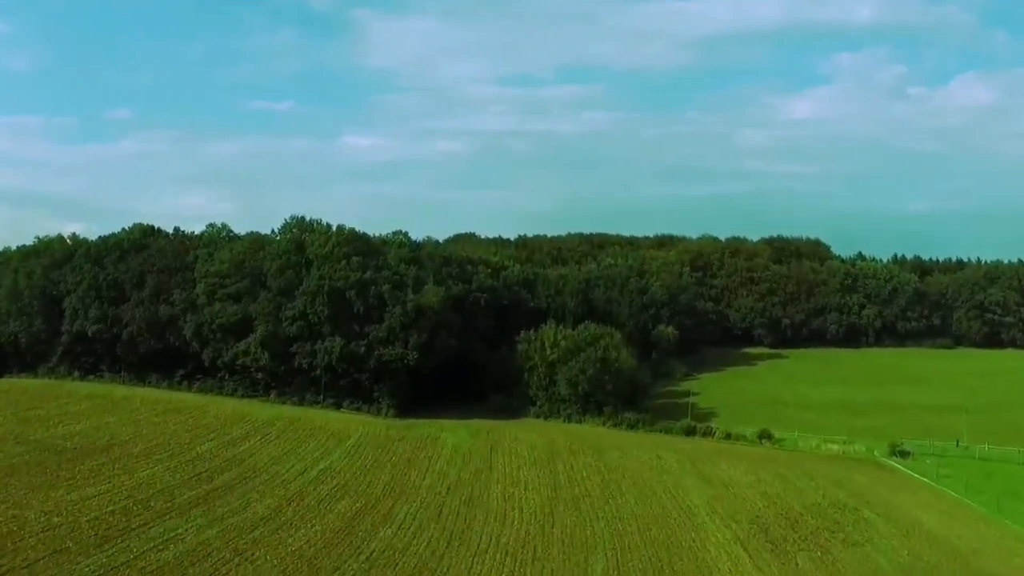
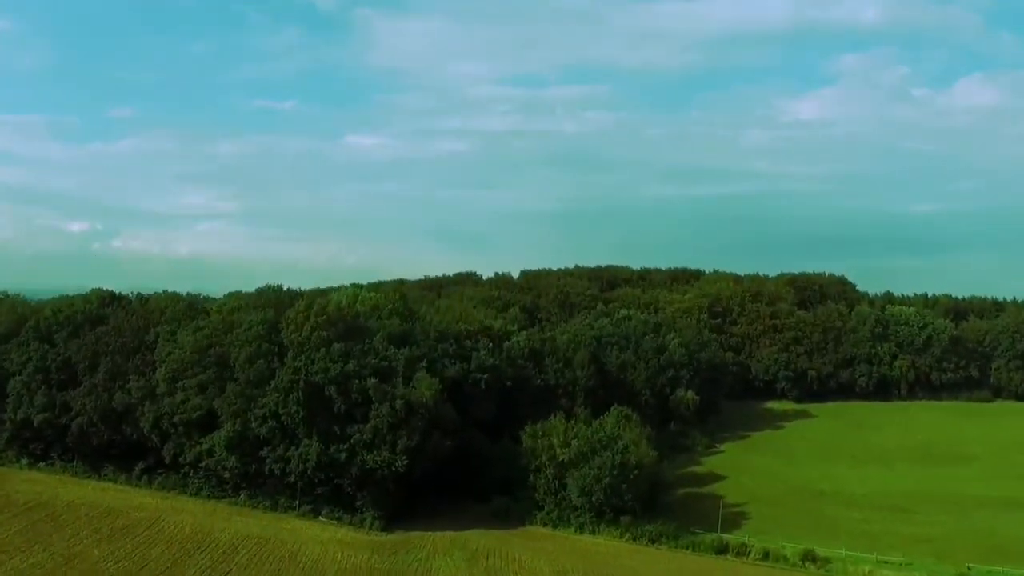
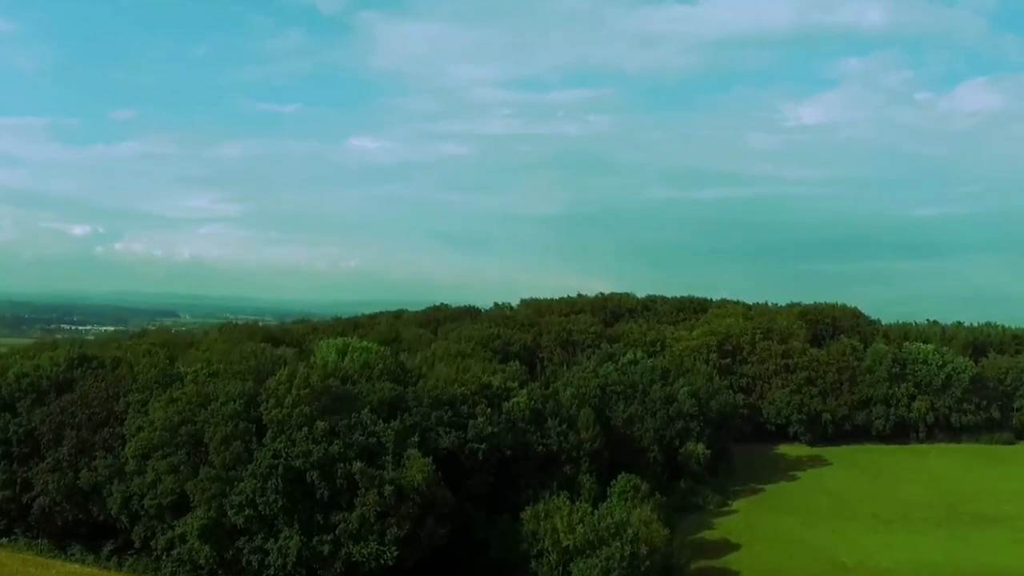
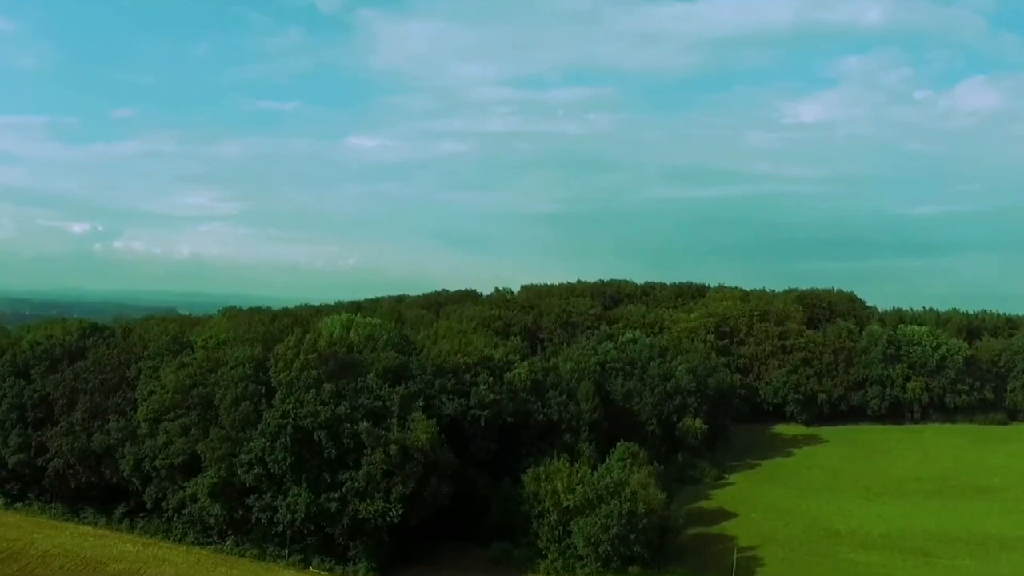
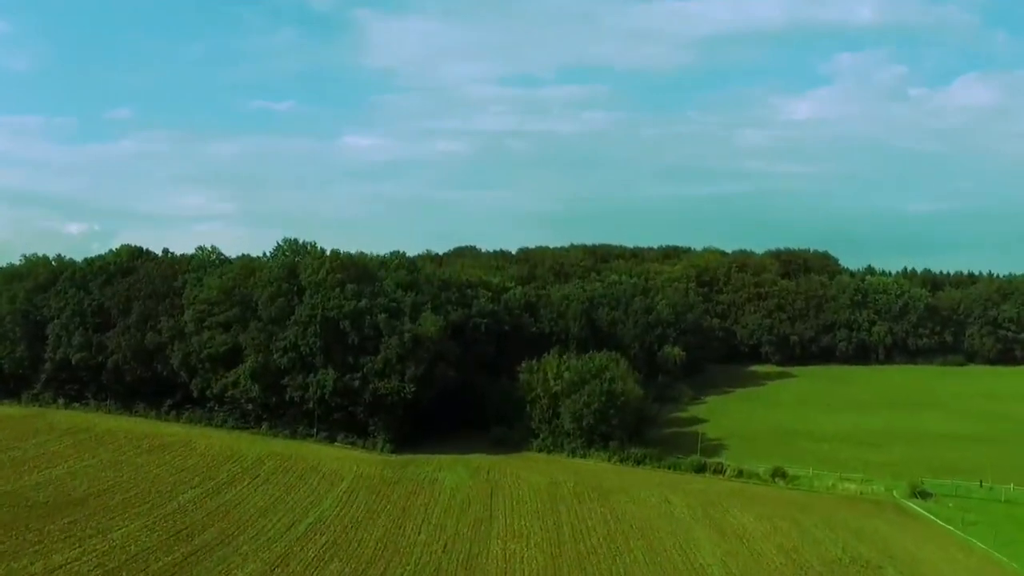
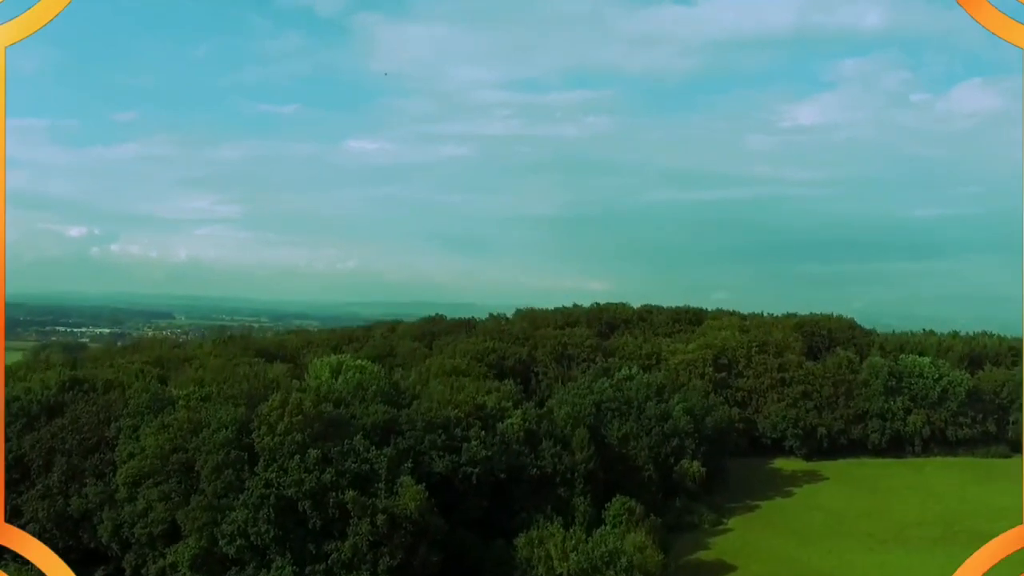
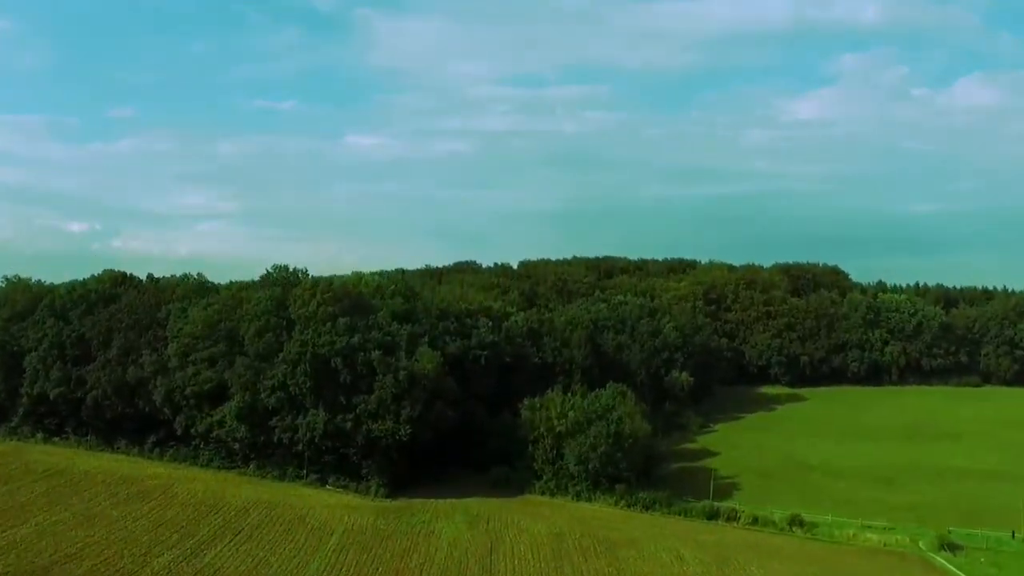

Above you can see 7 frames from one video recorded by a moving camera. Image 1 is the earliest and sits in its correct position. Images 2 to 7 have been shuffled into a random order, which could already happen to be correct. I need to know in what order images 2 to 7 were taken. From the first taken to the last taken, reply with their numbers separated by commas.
5, 7, 2, 4, 3, 6
